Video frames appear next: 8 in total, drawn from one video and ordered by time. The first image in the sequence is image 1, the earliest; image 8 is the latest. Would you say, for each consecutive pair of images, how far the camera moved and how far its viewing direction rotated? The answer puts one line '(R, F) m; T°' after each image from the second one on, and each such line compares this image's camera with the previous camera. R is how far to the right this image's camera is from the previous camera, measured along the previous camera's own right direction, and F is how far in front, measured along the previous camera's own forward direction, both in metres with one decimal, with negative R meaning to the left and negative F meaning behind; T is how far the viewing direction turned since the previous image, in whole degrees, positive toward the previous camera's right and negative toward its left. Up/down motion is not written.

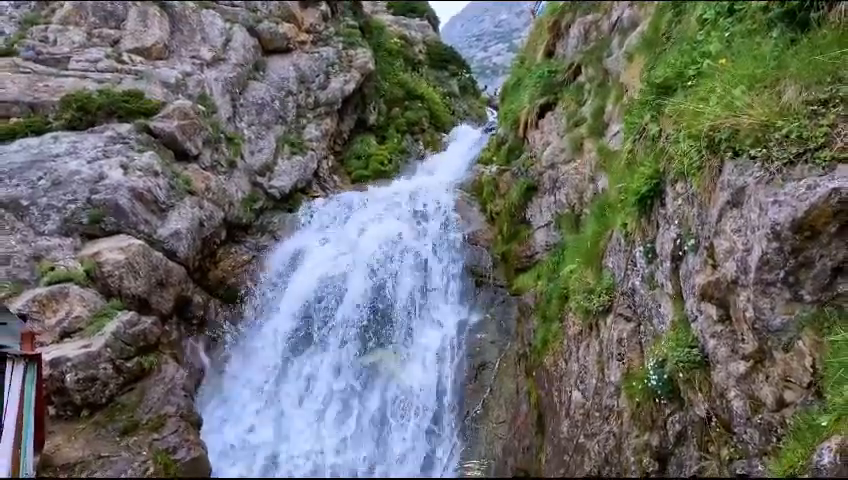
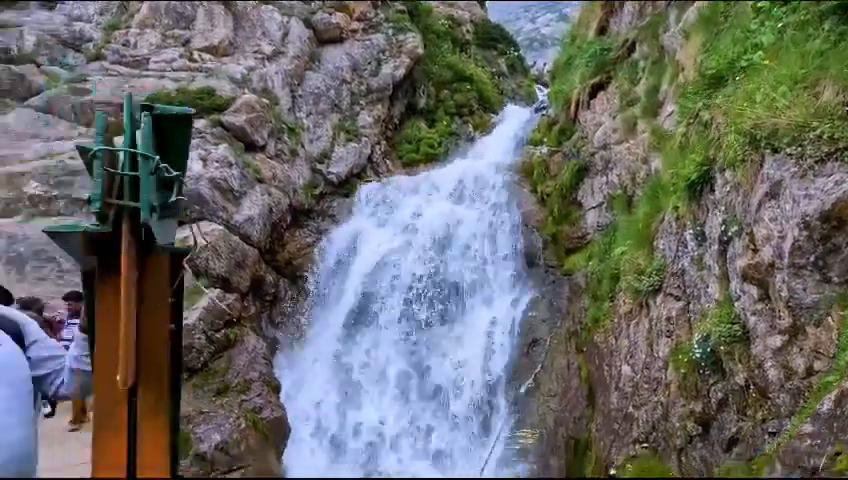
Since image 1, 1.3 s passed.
(-0.1, -0.5) m; -6°
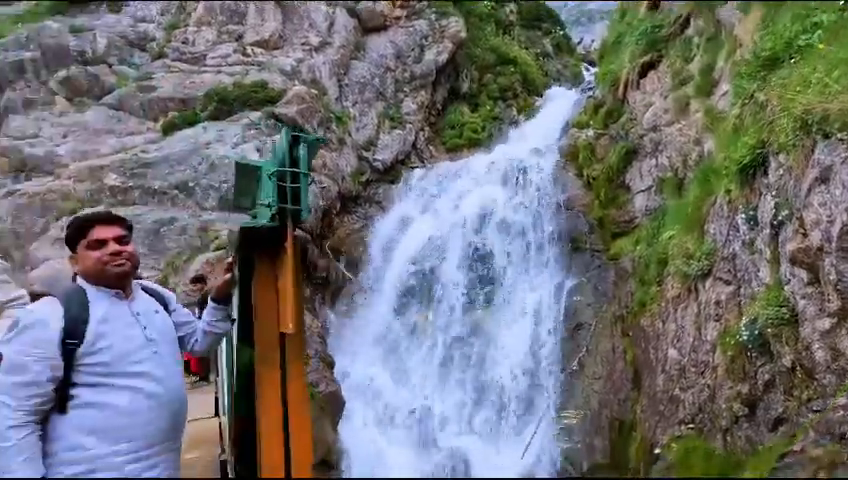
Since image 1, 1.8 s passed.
(-0.1, -0.3) m; -5°
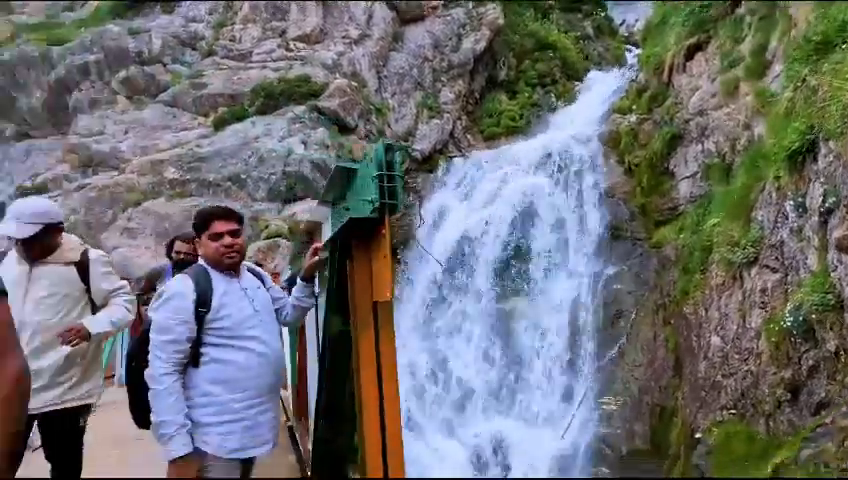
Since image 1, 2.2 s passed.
(-0.1, -0.2) m; -5°
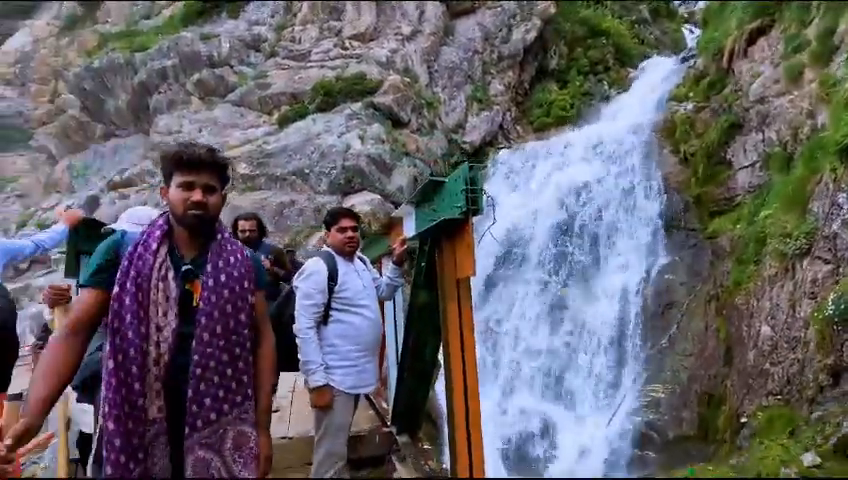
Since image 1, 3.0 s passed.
(-0.1, -0.5) m; -6°
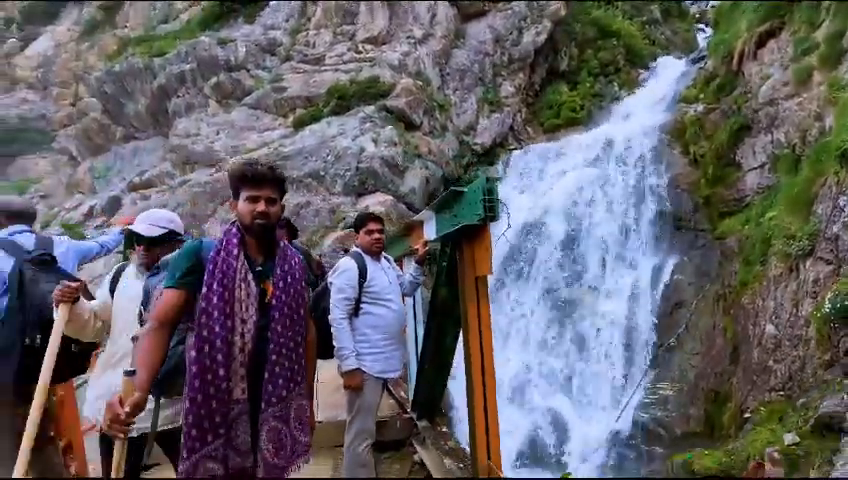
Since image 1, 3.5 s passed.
(-0.1, -0.3) m; -1°
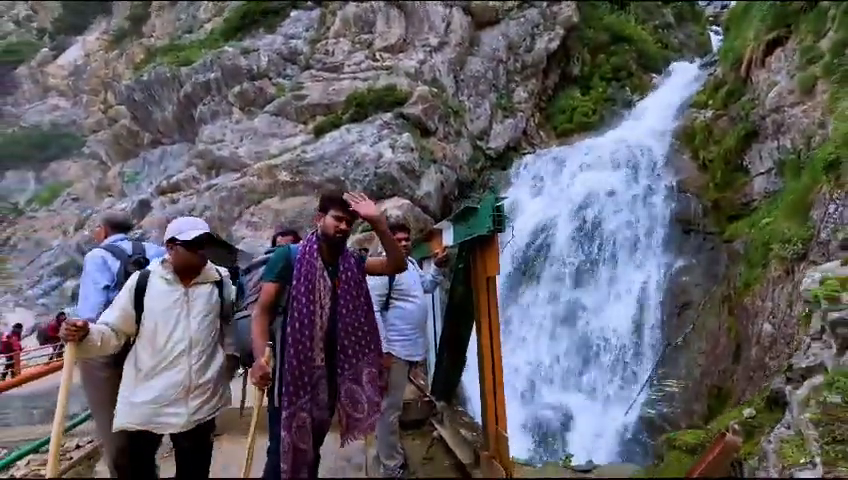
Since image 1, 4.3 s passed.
(0.0, -0.5) m; -2°
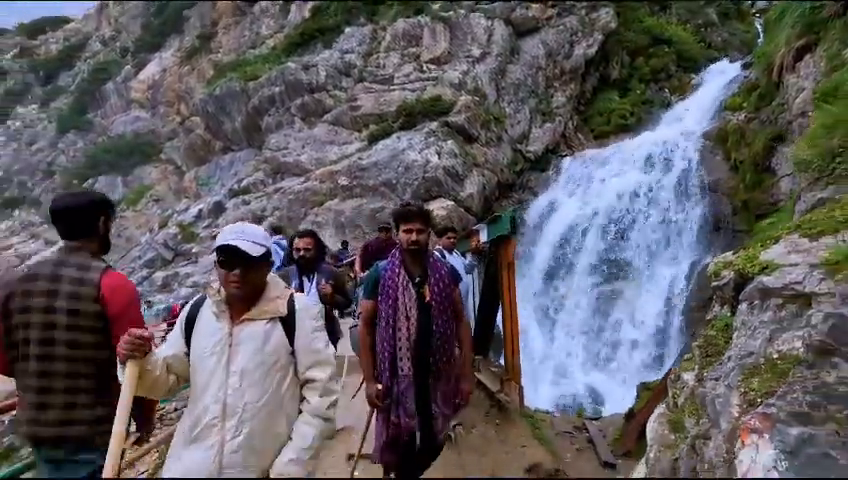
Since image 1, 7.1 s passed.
(0.0, -1.4) m; -6°
